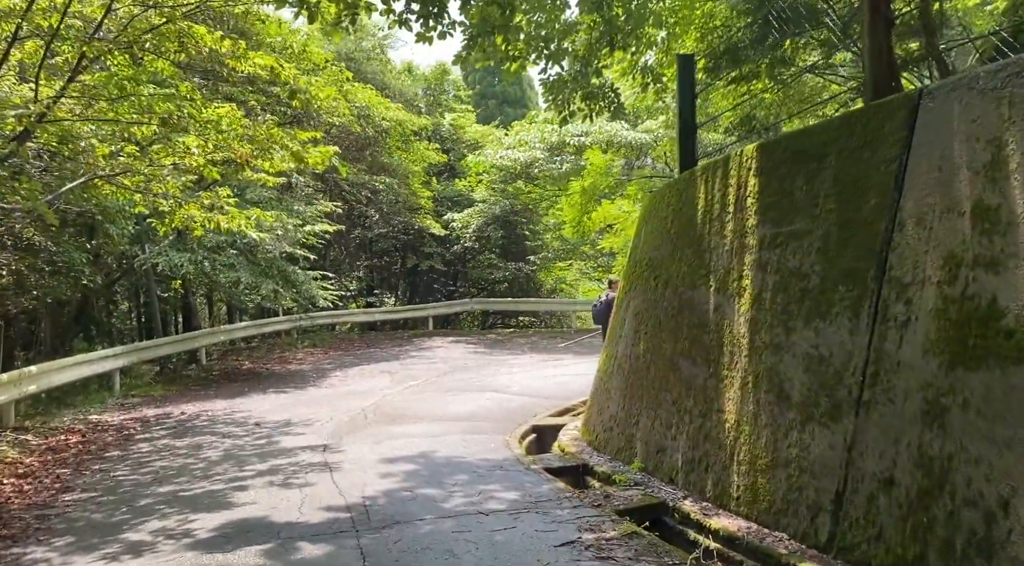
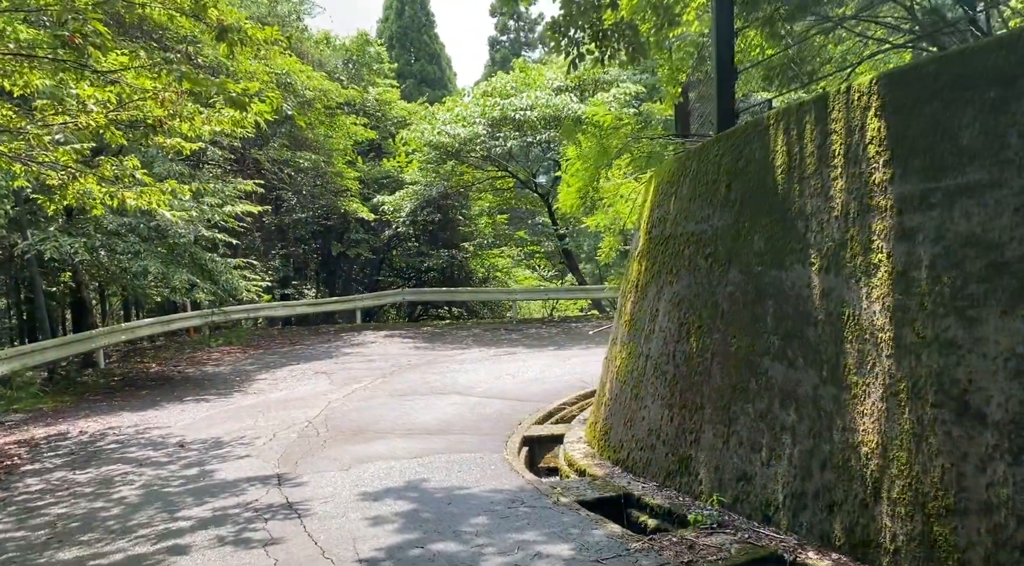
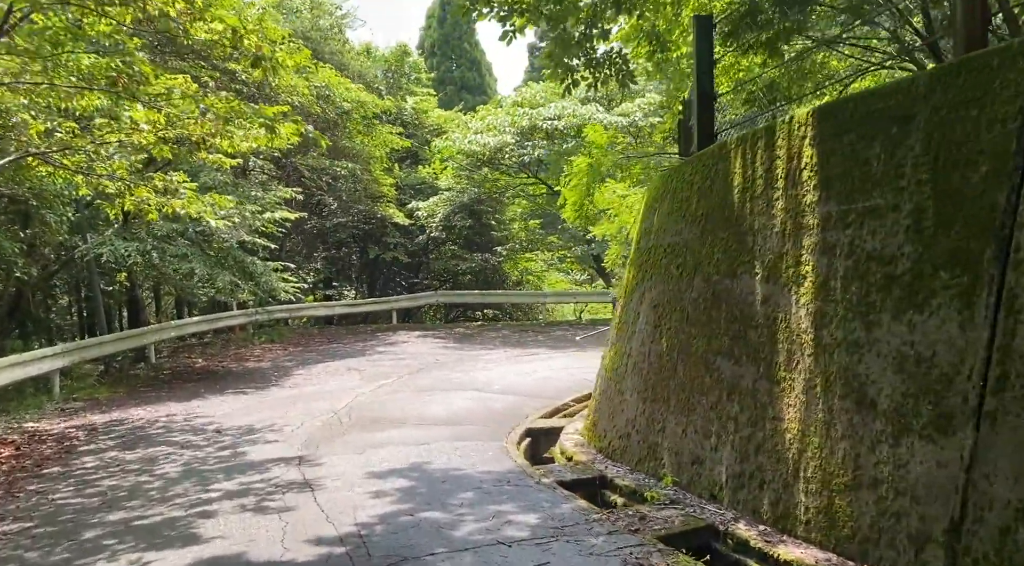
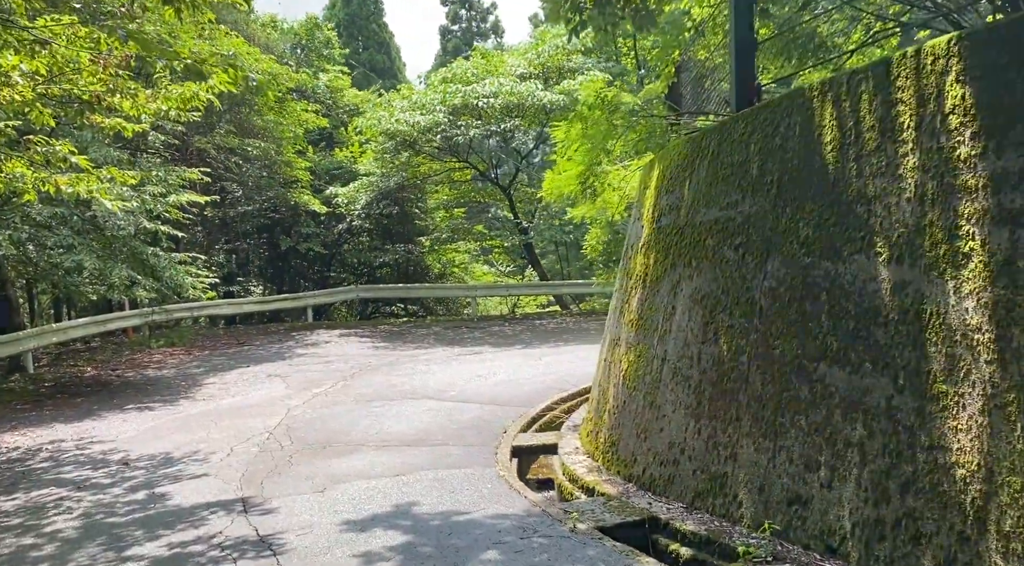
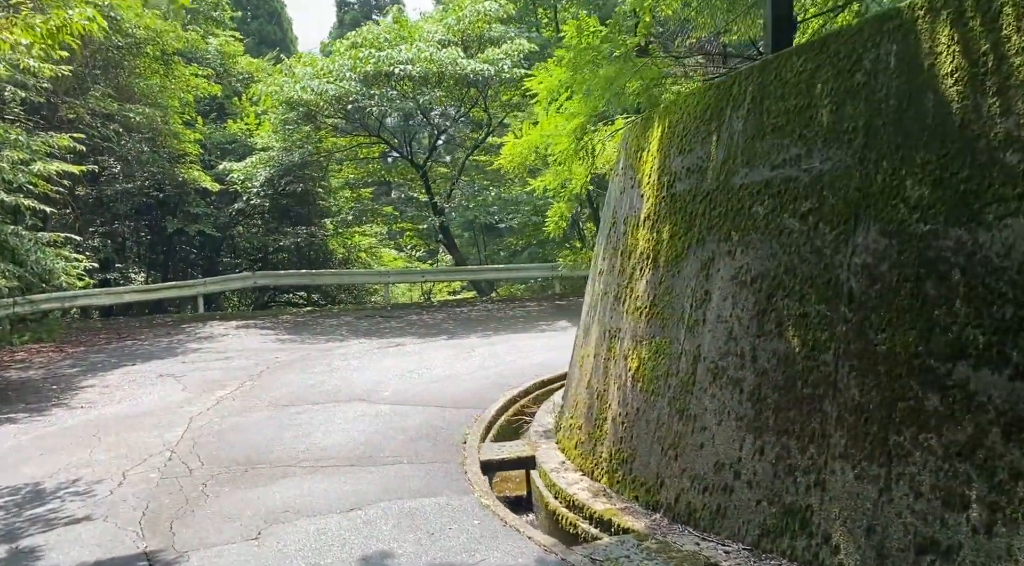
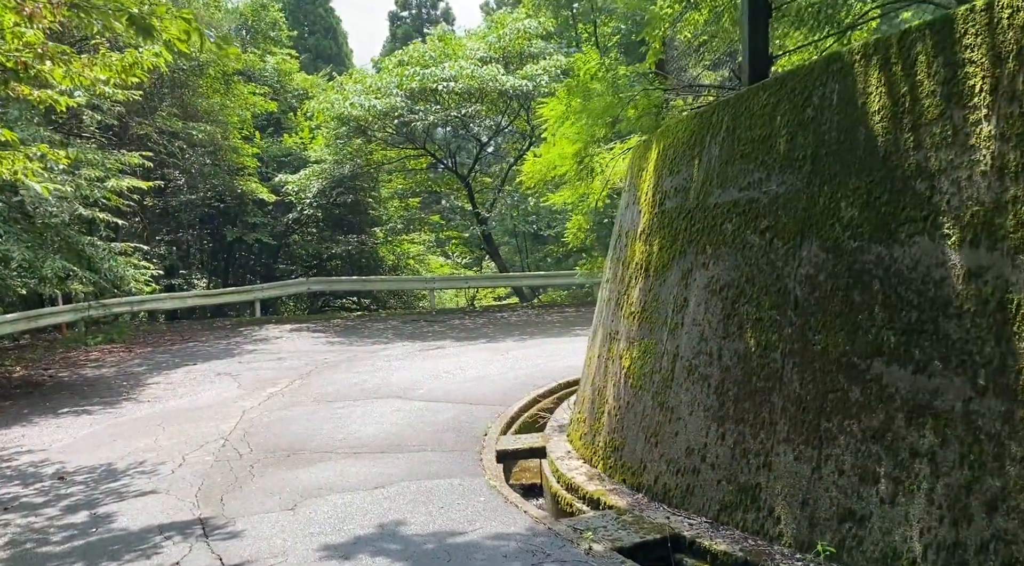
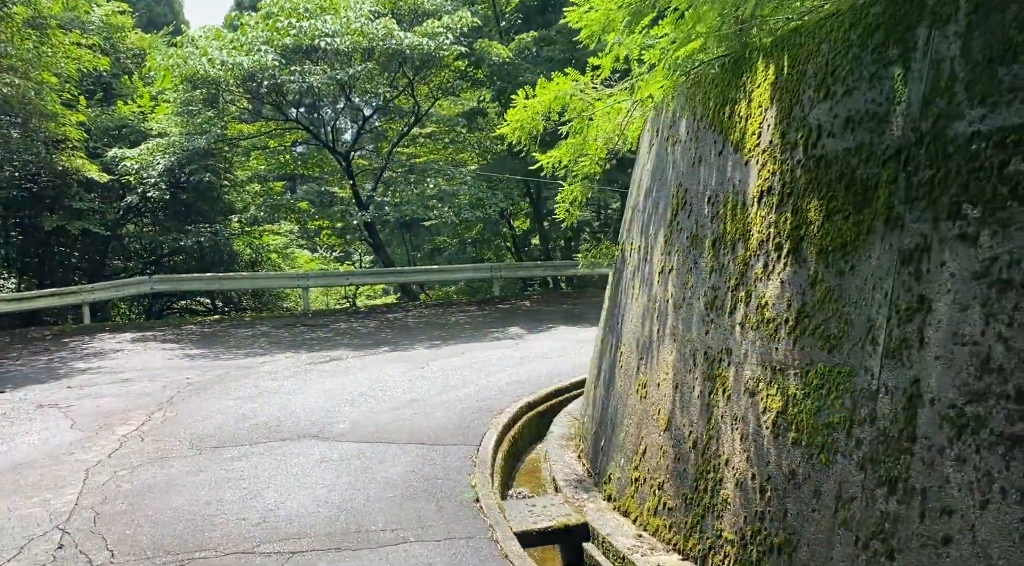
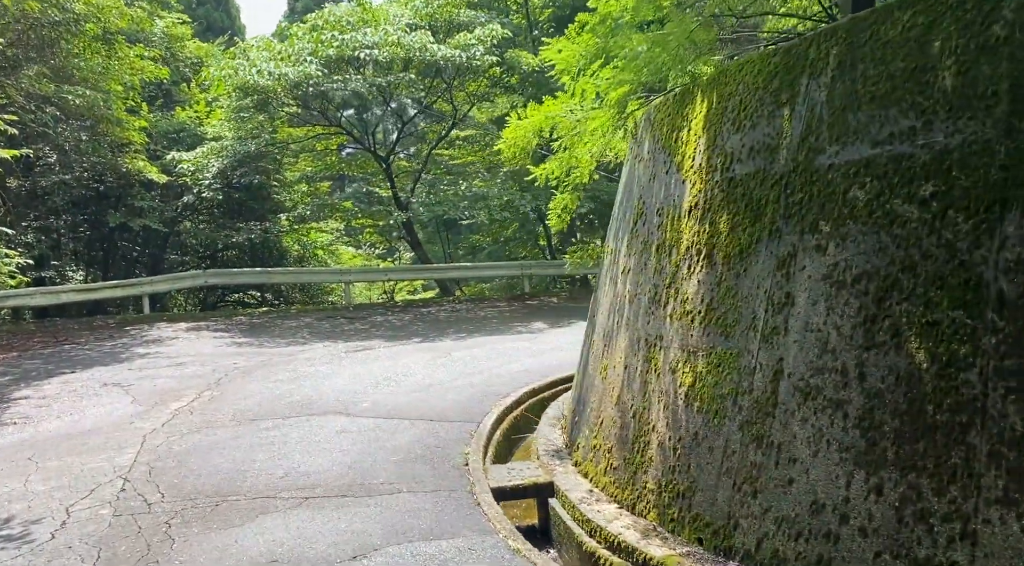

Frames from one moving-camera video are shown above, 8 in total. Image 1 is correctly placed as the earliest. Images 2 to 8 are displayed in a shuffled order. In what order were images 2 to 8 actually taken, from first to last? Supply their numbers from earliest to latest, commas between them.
3, 2, 4, 6, 5, 8, 7
